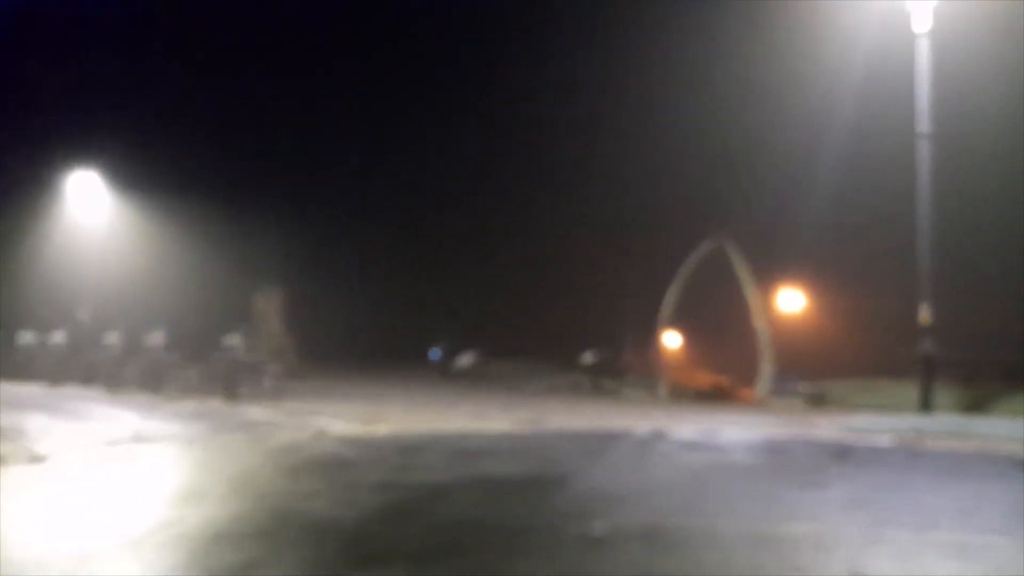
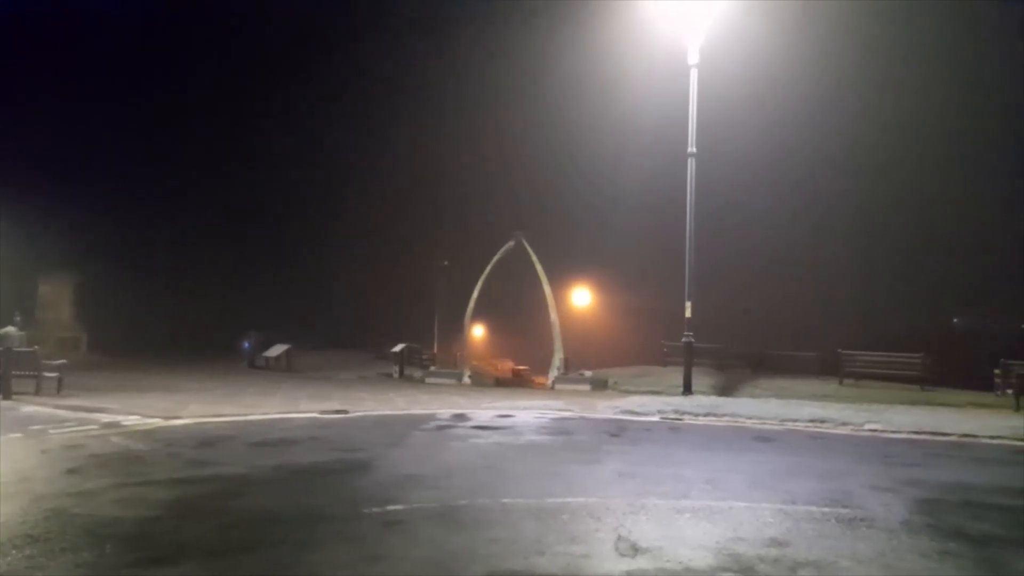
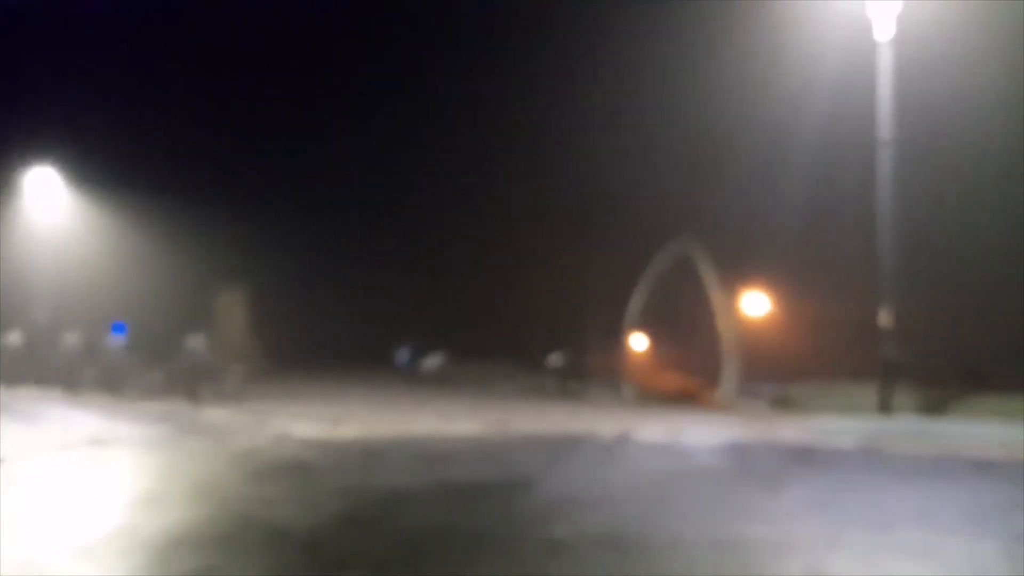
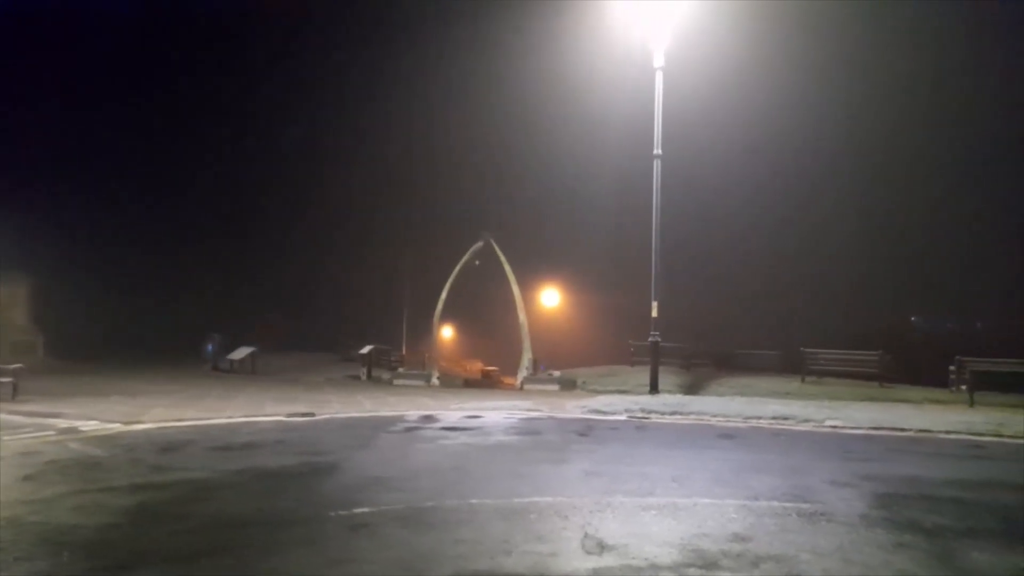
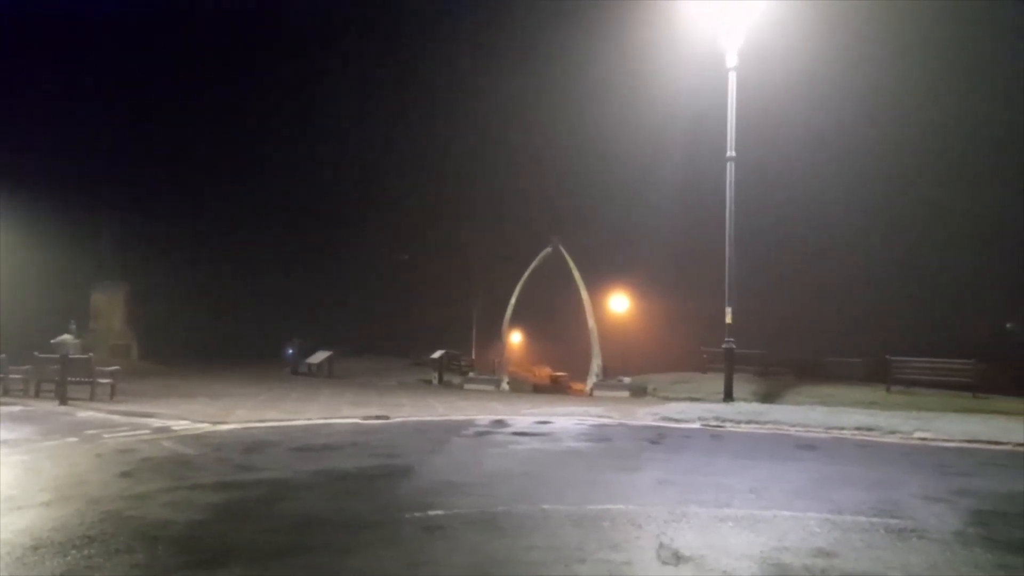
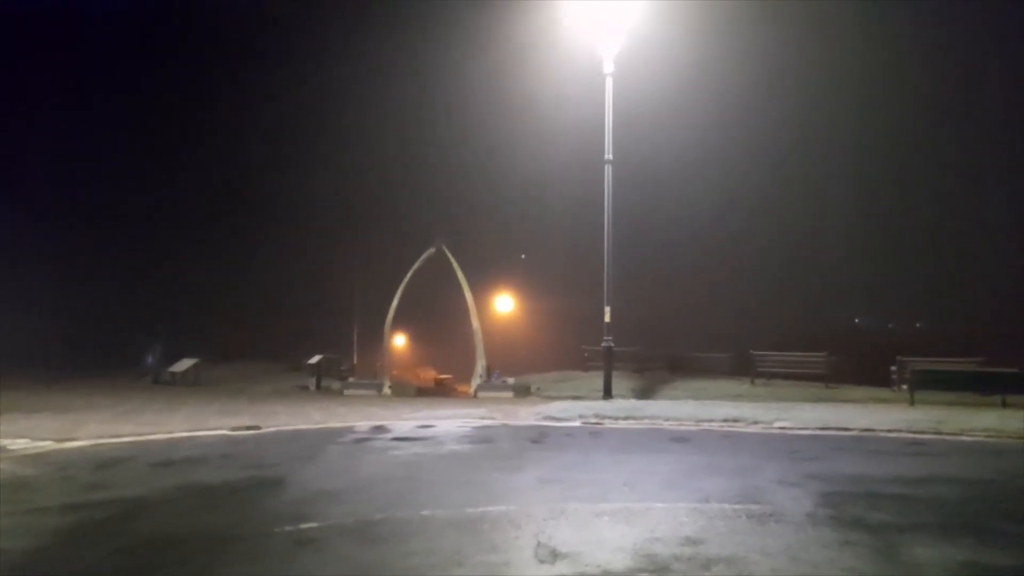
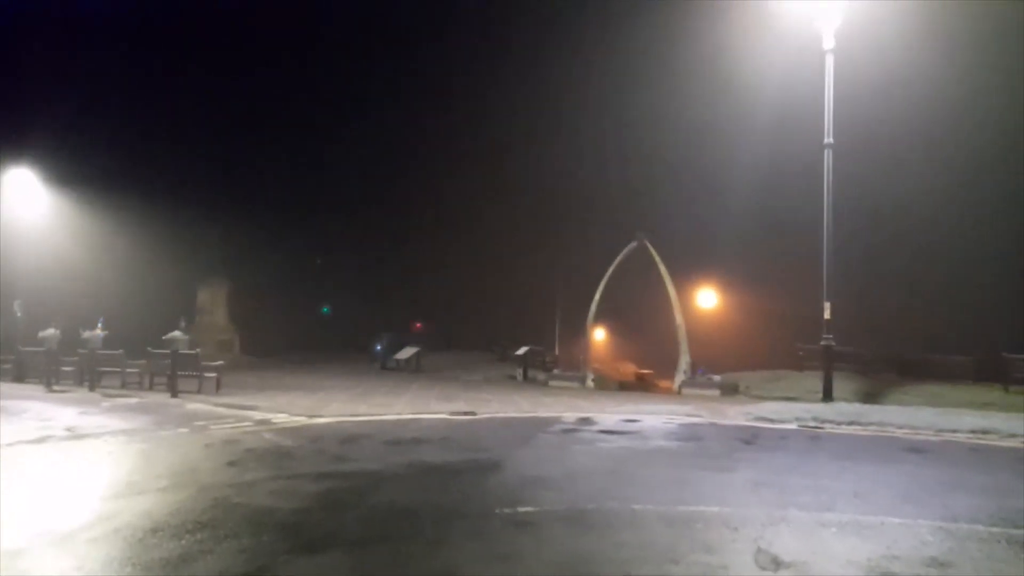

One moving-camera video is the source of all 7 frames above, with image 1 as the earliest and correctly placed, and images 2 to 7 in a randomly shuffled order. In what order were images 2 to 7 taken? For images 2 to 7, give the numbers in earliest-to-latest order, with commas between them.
3, 7, 5, 2, 4, 6
